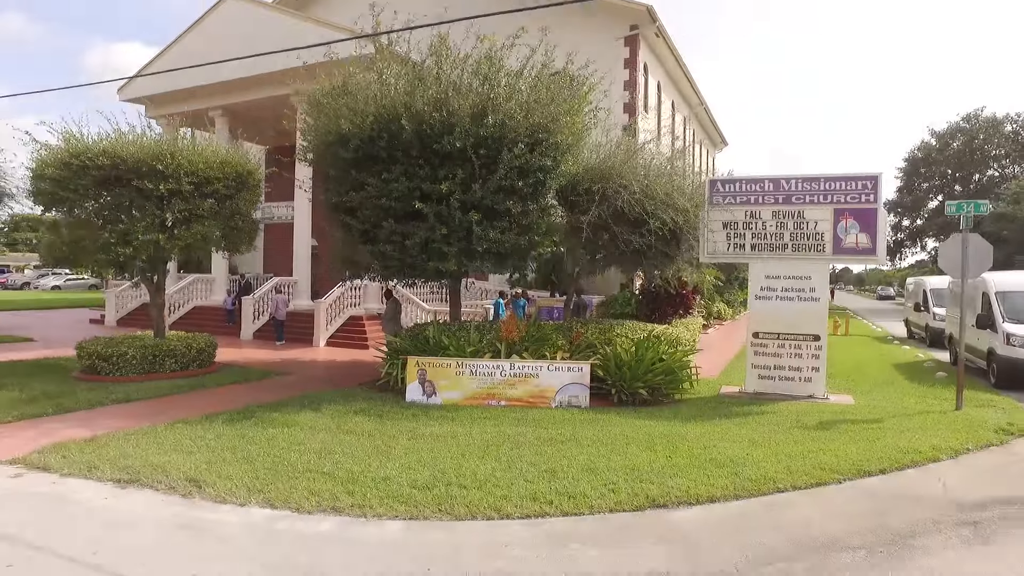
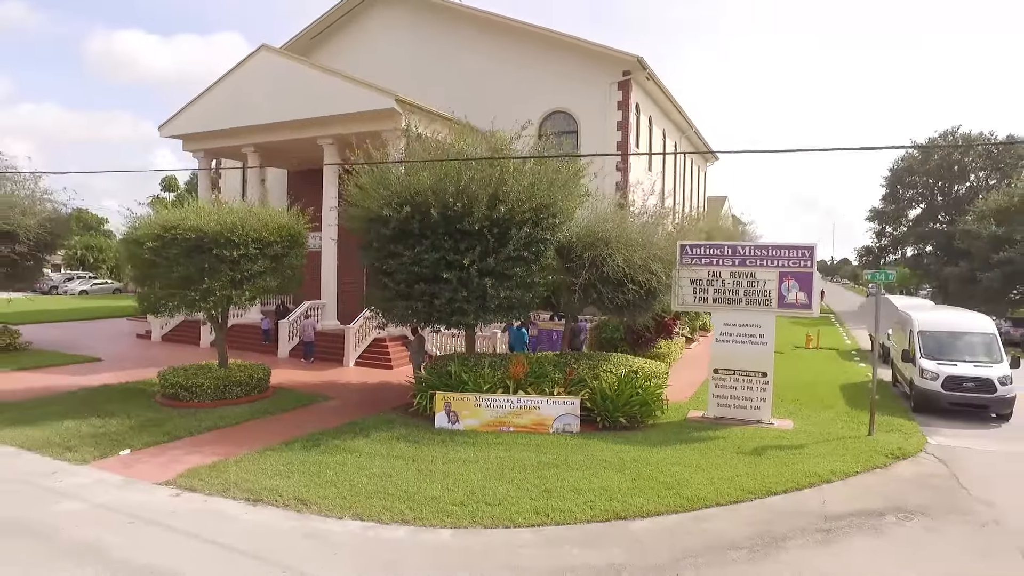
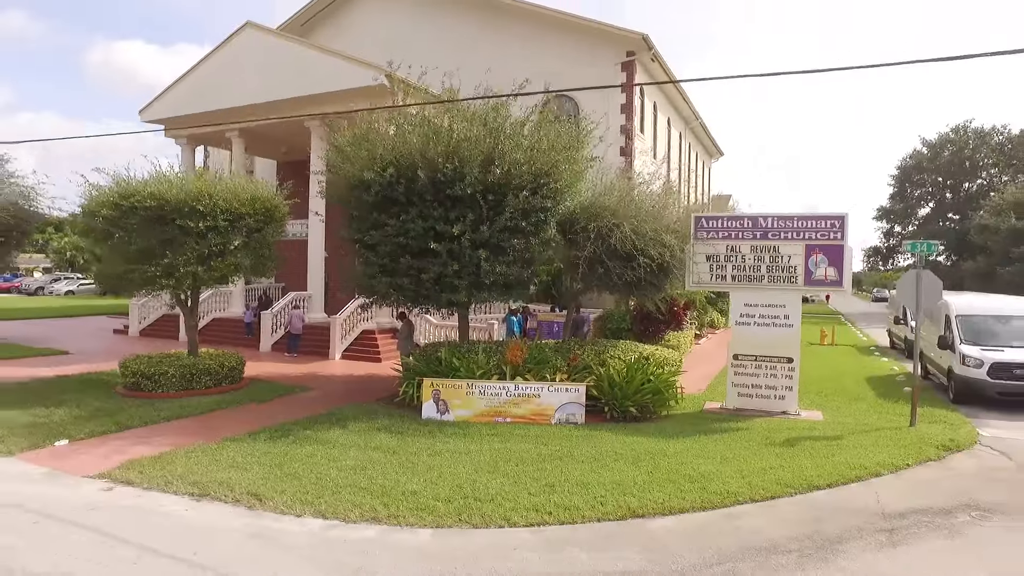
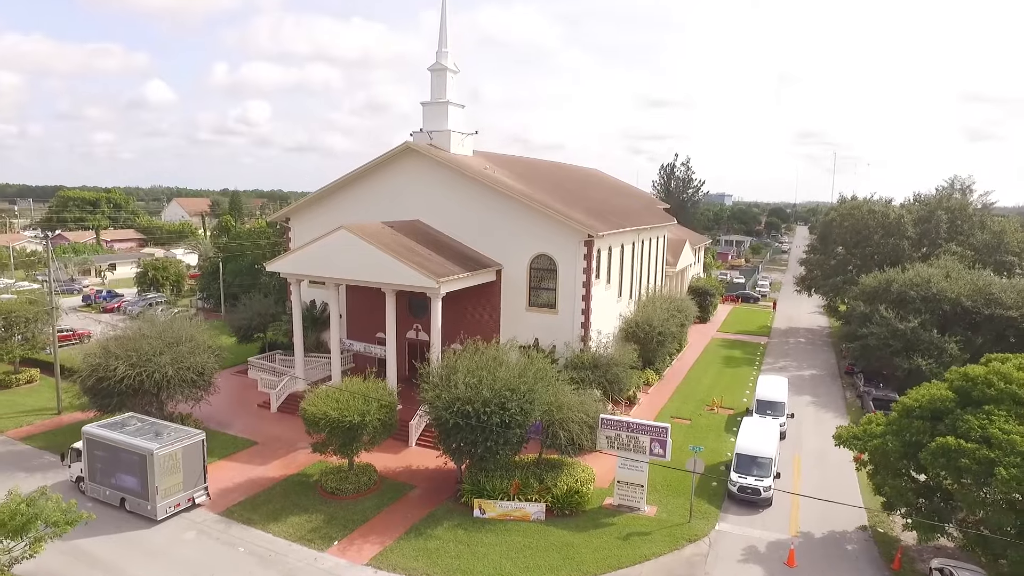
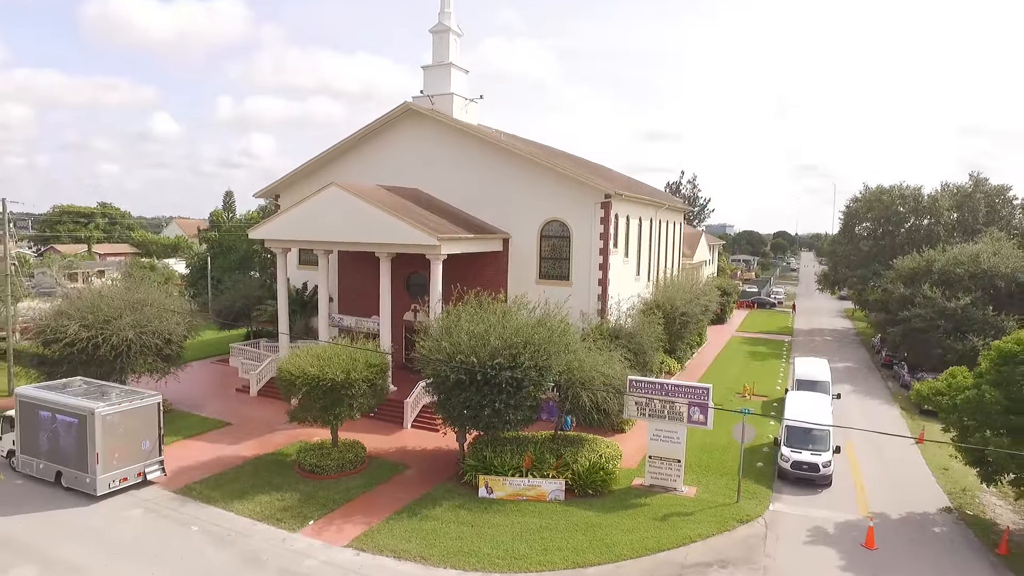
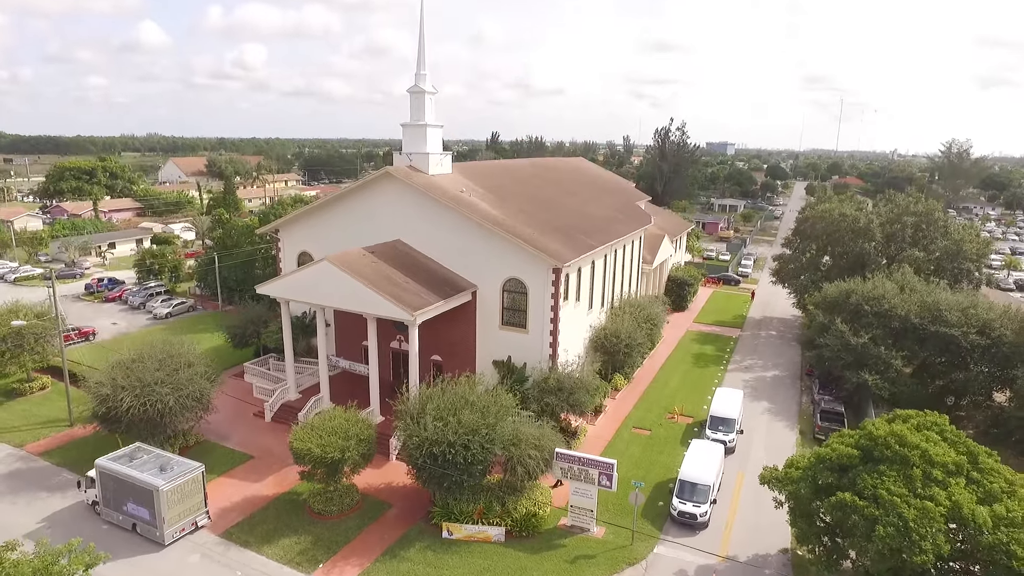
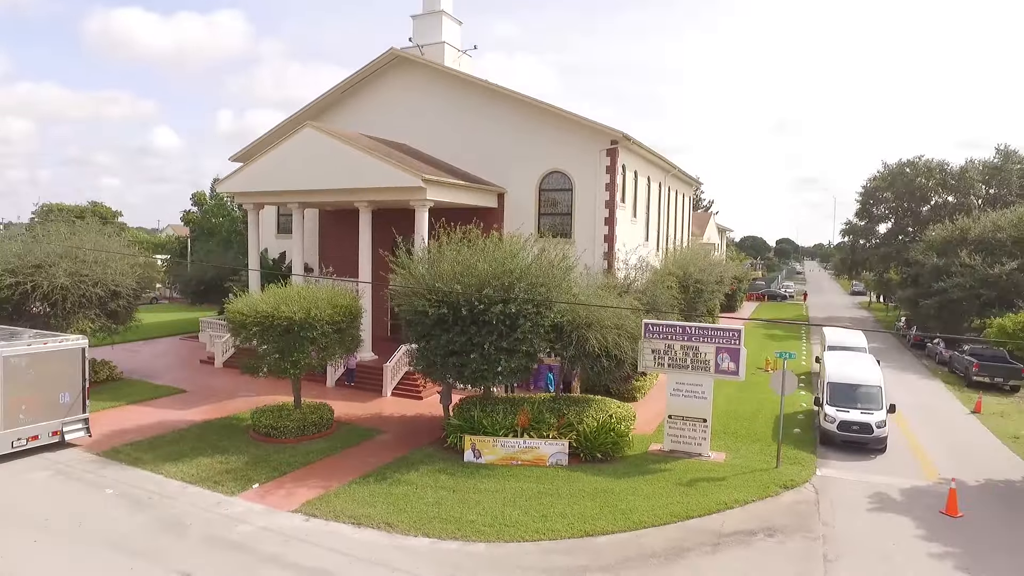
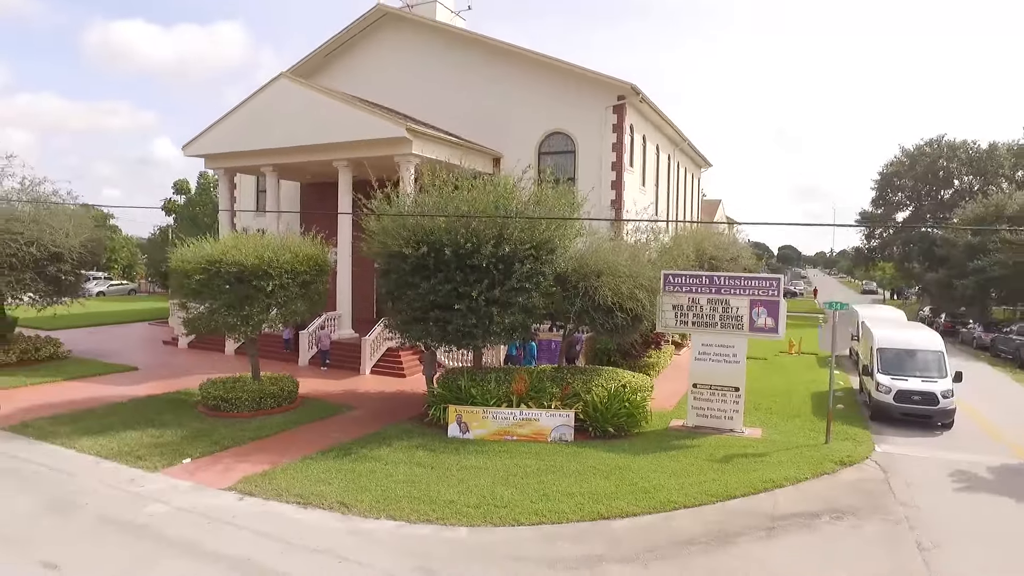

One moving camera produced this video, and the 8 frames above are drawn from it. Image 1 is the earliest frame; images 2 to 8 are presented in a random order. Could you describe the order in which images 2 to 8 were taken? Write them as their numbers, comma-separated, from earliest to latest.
3, 2, 8, 7, 5, 4, 6
